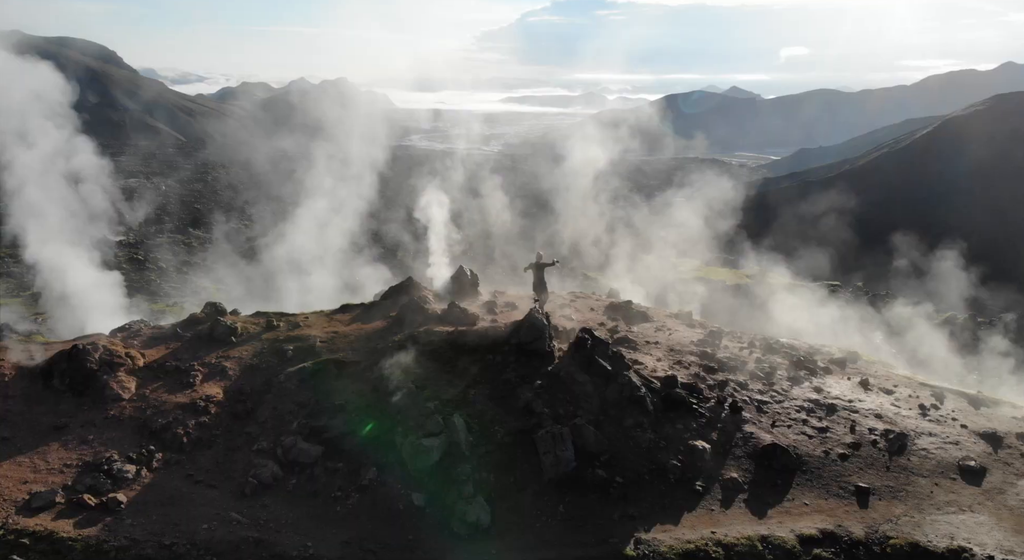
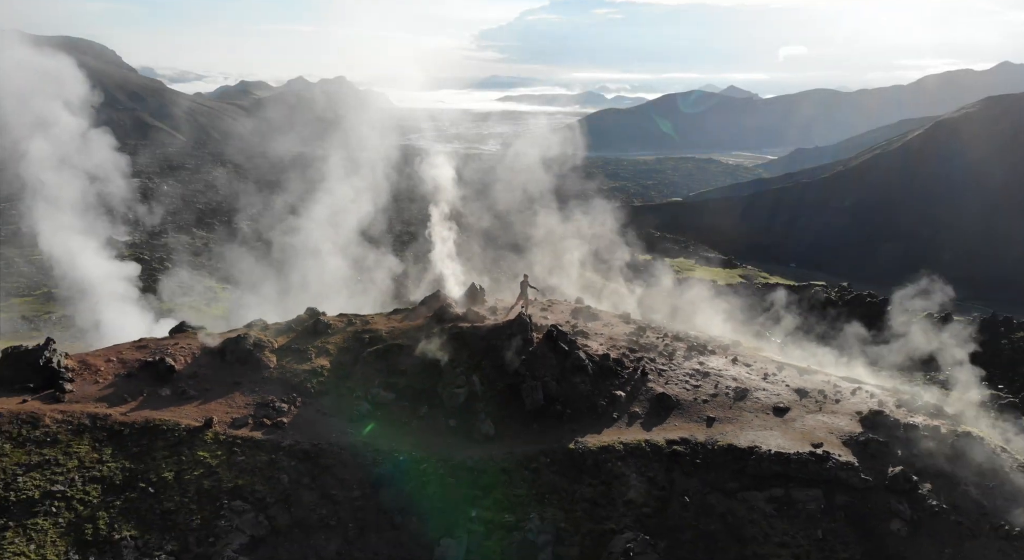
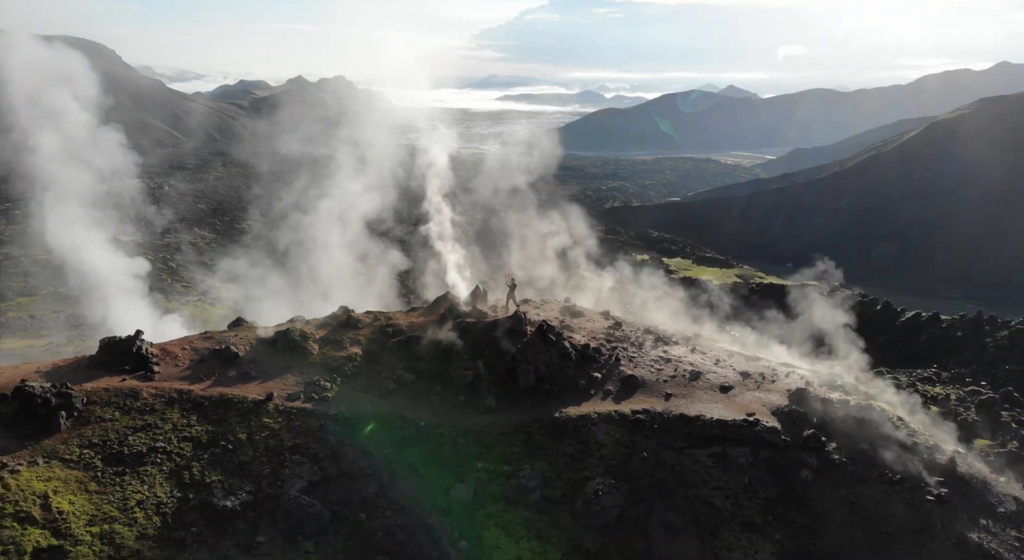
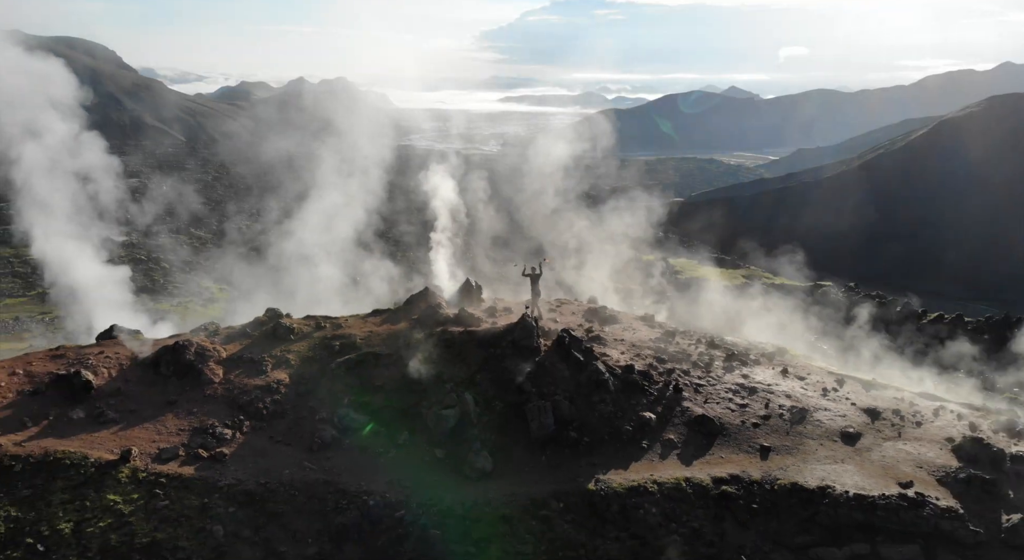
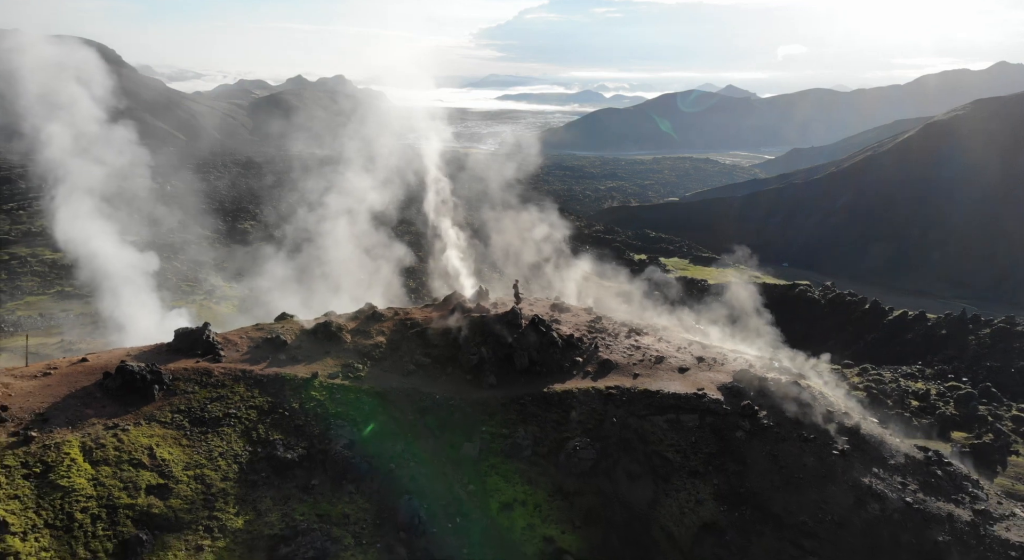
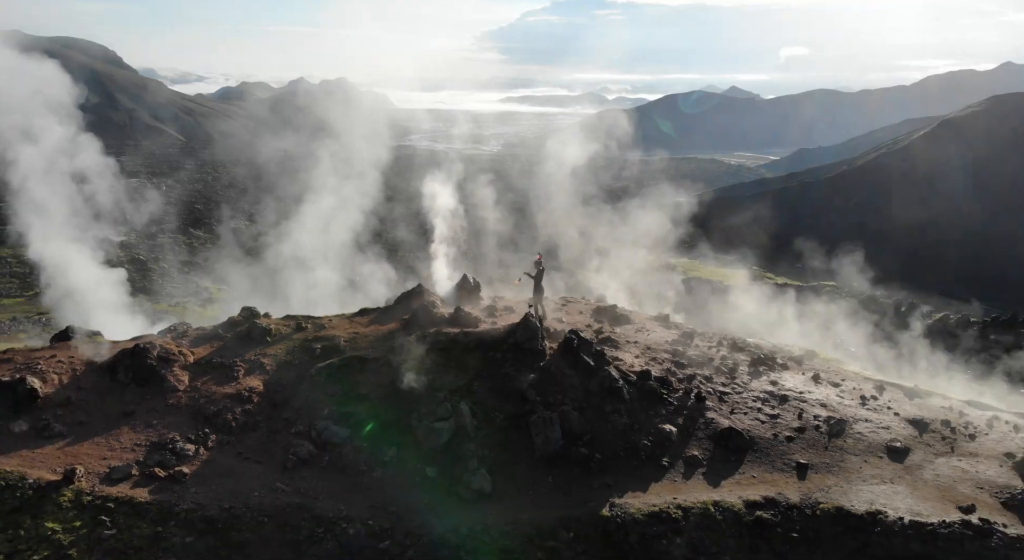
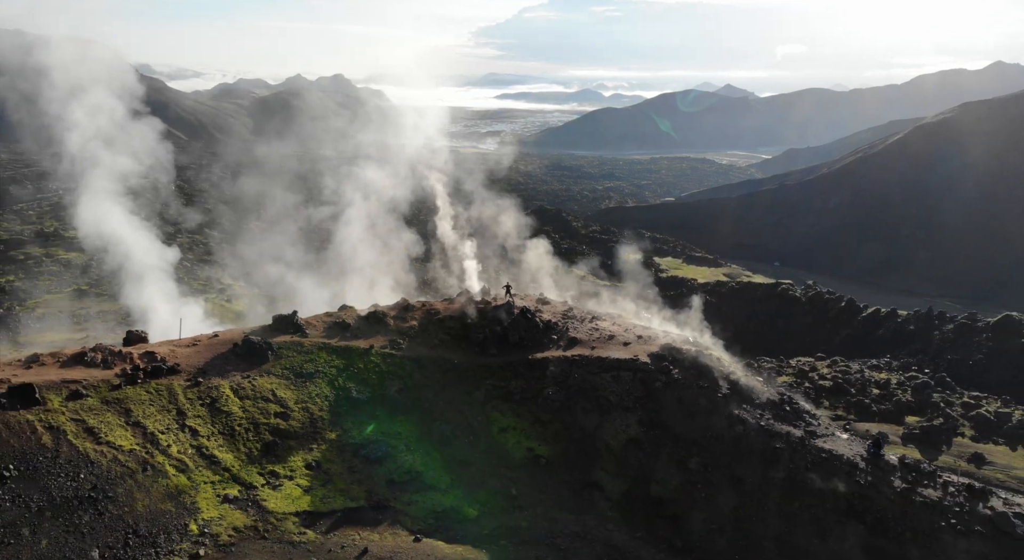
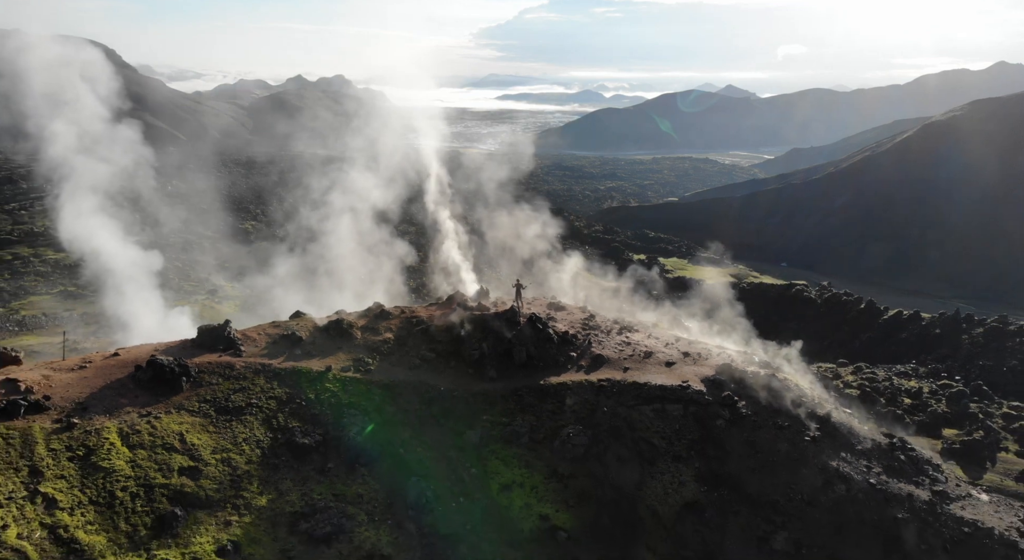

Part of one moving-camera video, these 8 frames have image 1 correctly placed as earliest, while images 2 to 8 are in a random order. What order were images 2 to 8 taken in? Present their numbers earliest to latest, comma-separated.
6, 4, 2, 3, 5, 8, 7
